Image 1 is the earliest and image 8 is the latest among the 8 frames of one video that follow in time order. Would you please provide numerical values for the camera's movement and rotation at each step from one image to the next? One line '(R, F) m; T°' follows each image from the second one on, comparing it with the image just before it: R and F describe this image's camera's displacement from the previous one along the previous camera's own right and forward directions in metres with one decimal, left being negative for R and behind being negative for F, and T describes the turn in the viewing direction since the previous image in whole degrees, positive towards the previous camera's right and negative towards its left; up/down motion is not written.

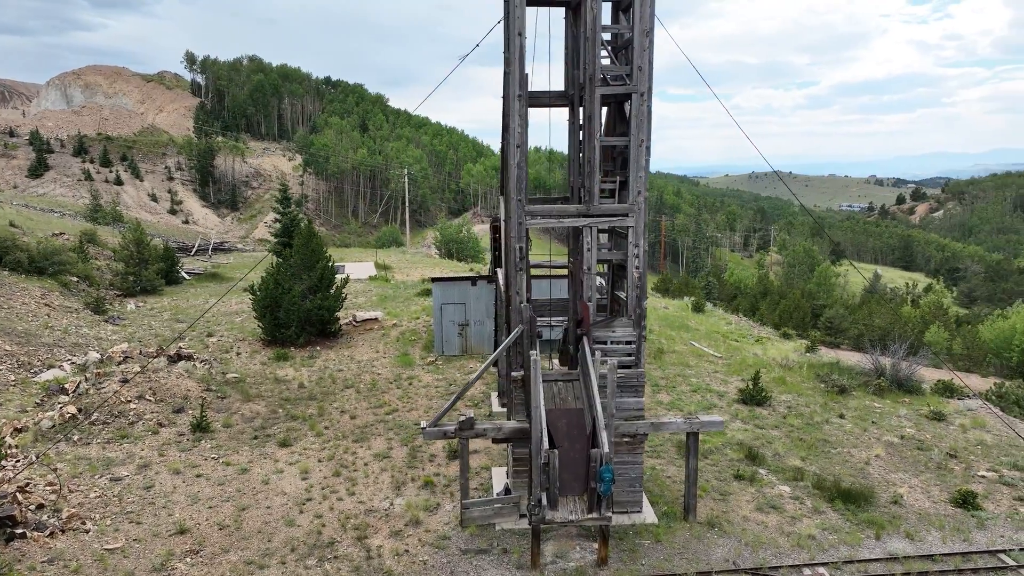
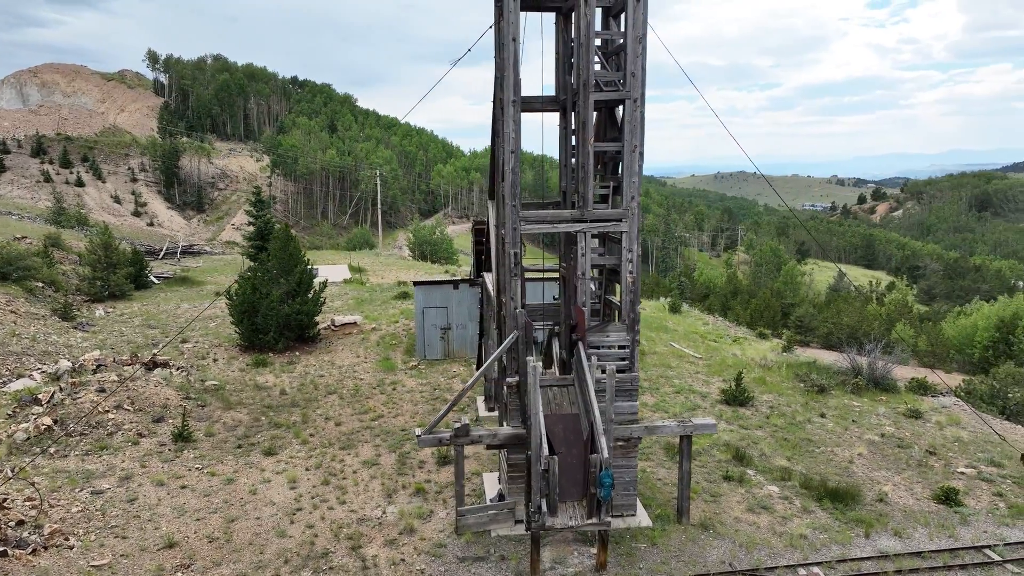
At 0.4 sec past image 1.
(-0.4, 0.0) m; +2°
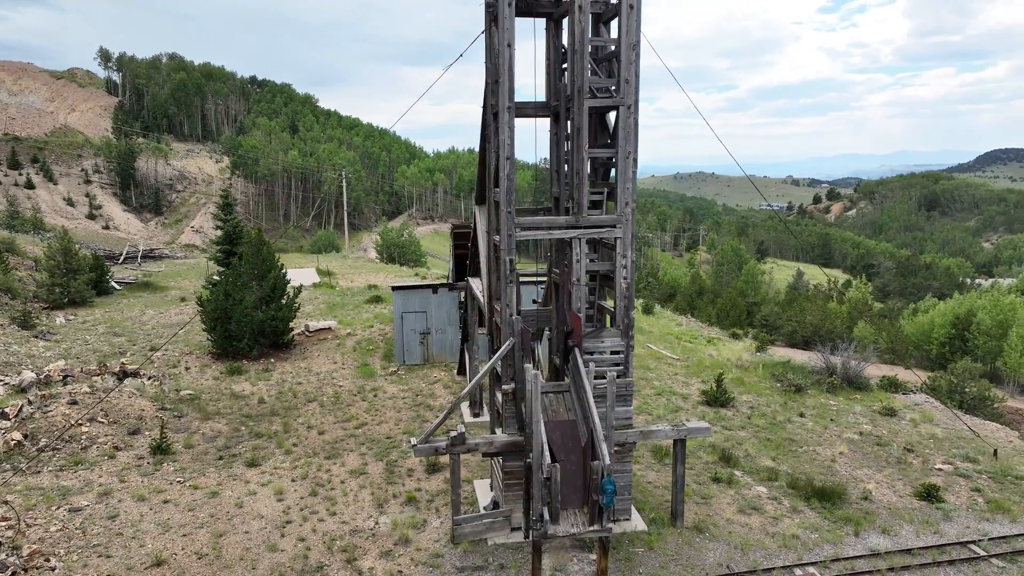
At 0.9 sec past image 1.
(-0.5, +0.1) m; +3°
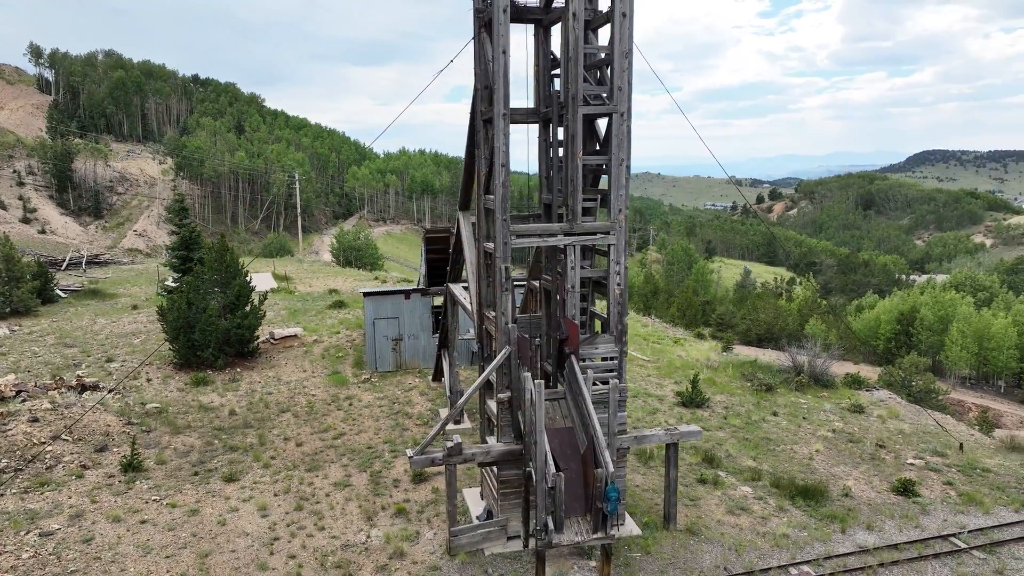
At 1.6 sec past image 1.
(-0.6, +0.1) m; +4°
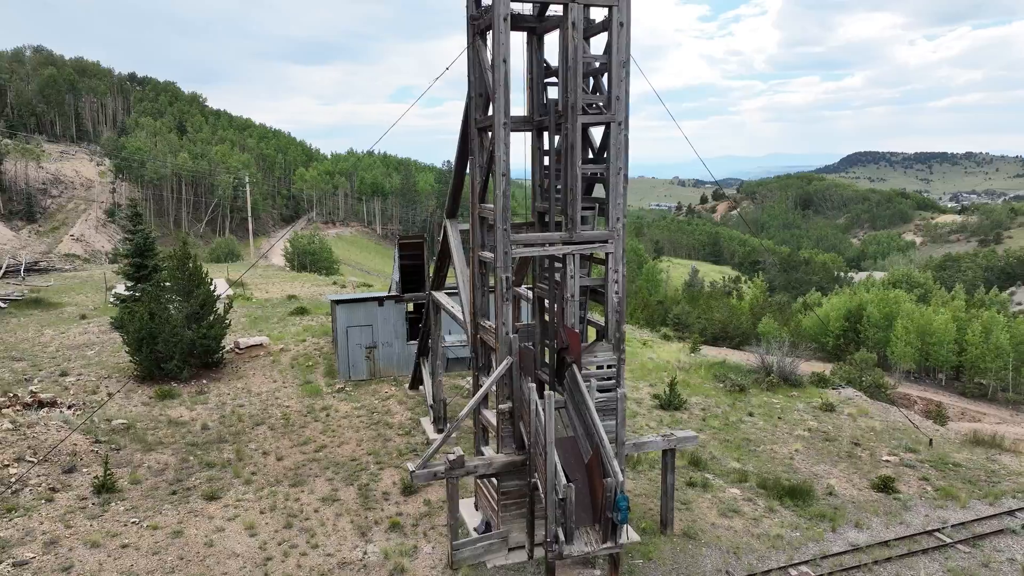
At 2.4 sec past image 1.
(-0.7, +0.1) m; +4°
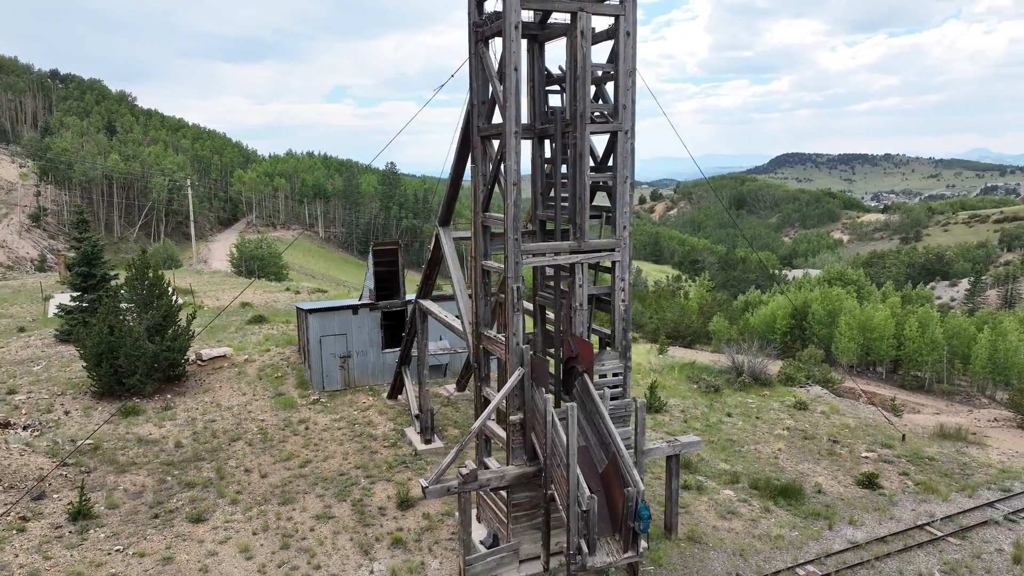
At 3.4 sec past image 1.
(-1.0, +0.1) m; +5°
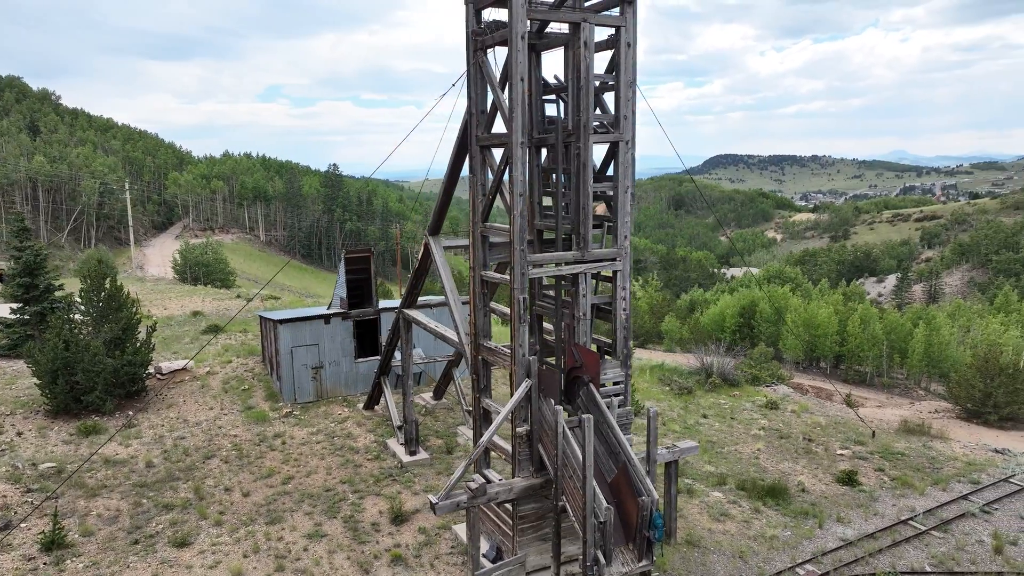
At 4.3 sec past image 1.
(-0.9, +0.1) m; +5°
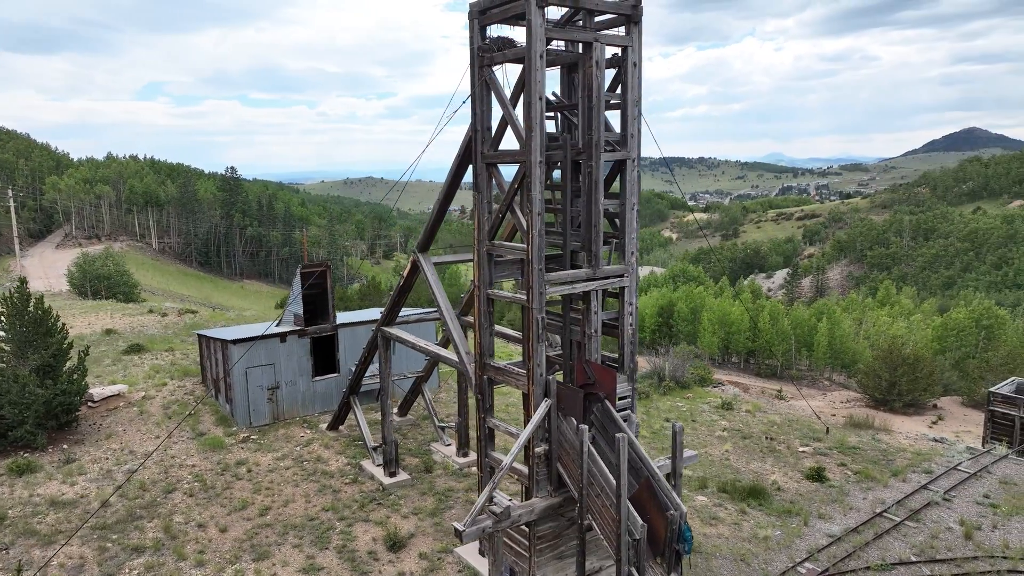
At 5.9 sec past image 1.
(-1.6, +0.2) m; +8°
